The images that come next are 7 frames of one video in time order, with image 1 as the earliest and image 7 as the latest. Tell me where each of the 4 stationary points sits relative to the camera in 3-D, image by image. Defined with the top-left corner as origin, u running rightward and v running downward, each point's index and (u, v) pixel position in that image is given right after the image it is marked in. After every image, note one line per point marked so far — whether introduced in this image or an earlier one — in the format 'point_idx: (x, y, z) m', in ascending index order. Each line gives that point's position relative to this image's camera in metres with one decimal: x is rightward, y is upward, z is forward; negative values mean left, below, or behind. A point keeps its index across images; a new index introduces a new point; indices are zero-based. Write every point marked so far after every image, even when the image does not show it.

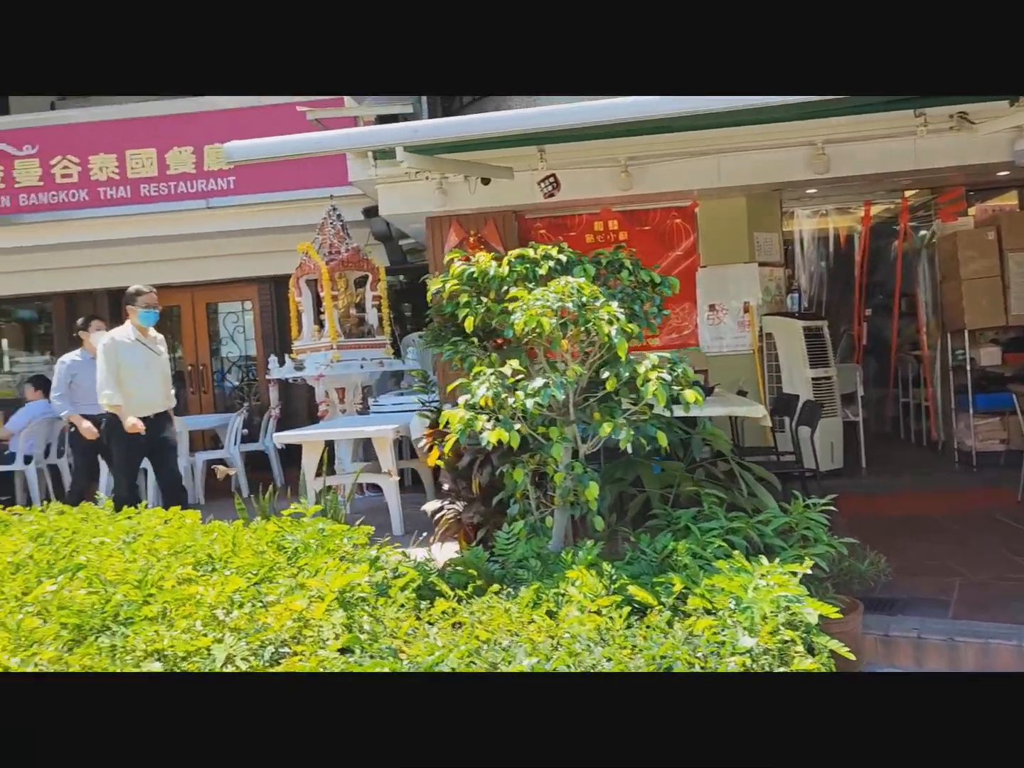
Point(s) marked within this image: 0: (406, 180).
0: (-0.7, +1.3, +5.8) m
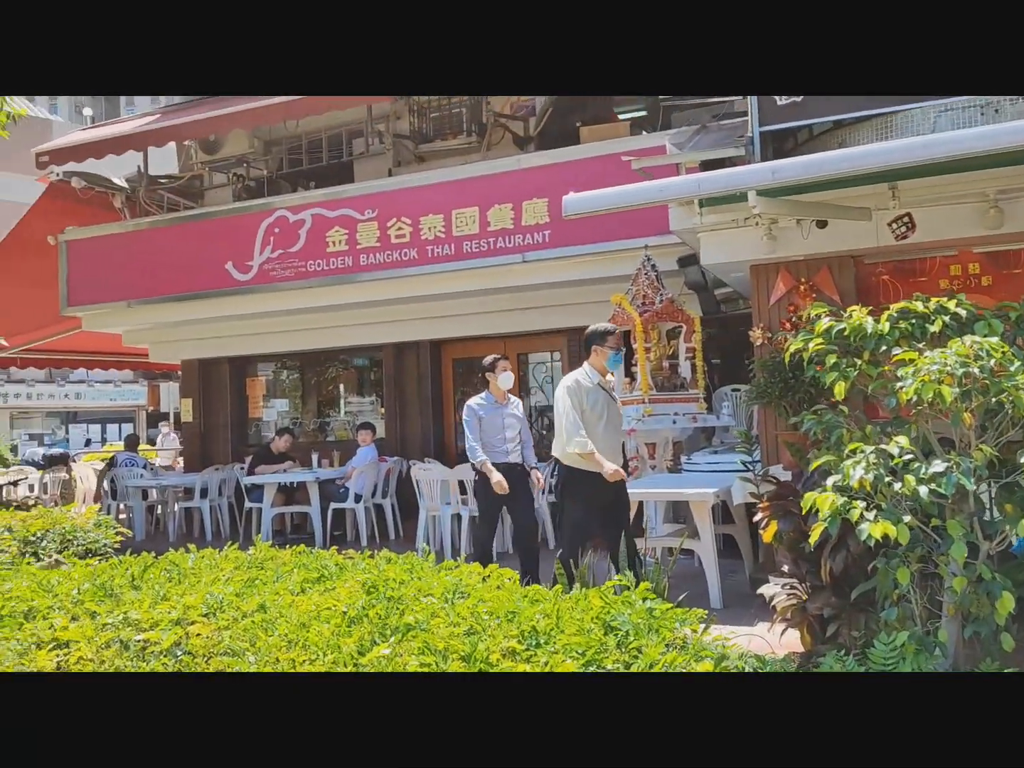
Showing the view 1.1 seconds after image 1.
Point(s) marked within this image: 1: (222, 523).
0: (+1.3, +1.0, +5.5) m
1: (-3.2, -1.5, +9.9) m
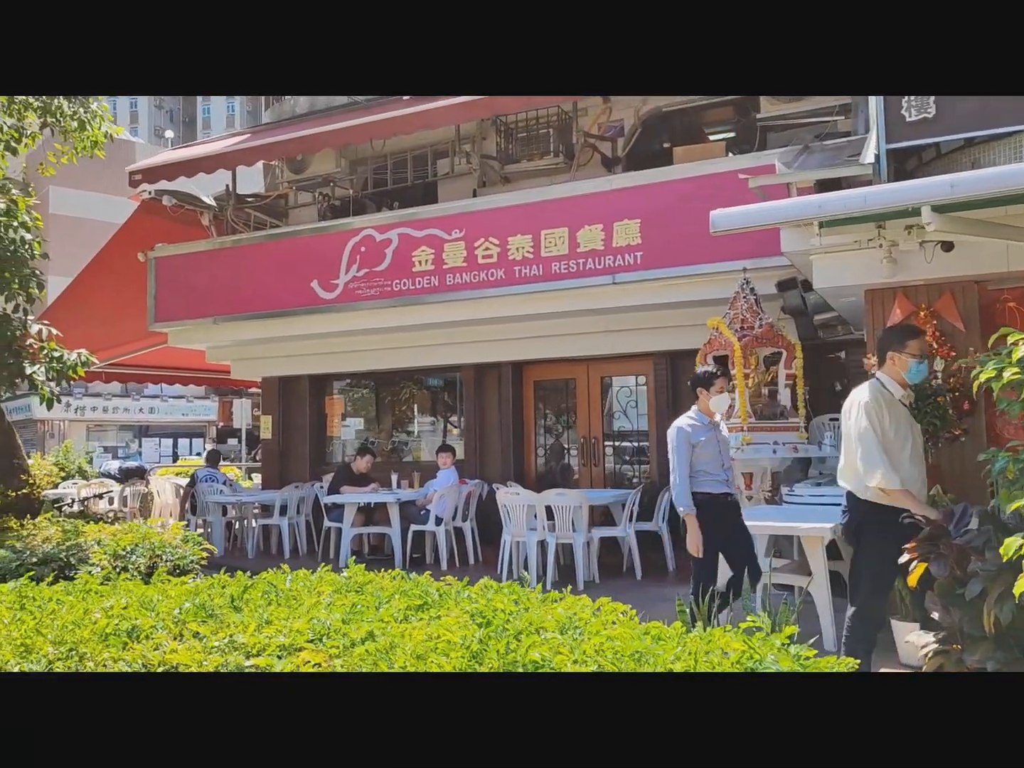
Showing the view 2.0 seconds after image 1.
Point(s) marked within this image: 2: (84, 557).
0: (+2.0, +0.8, +5.2) m
1: (-2.3, -1.7, +9.8) m
2: (-3.0, -1.2, +6.3) m
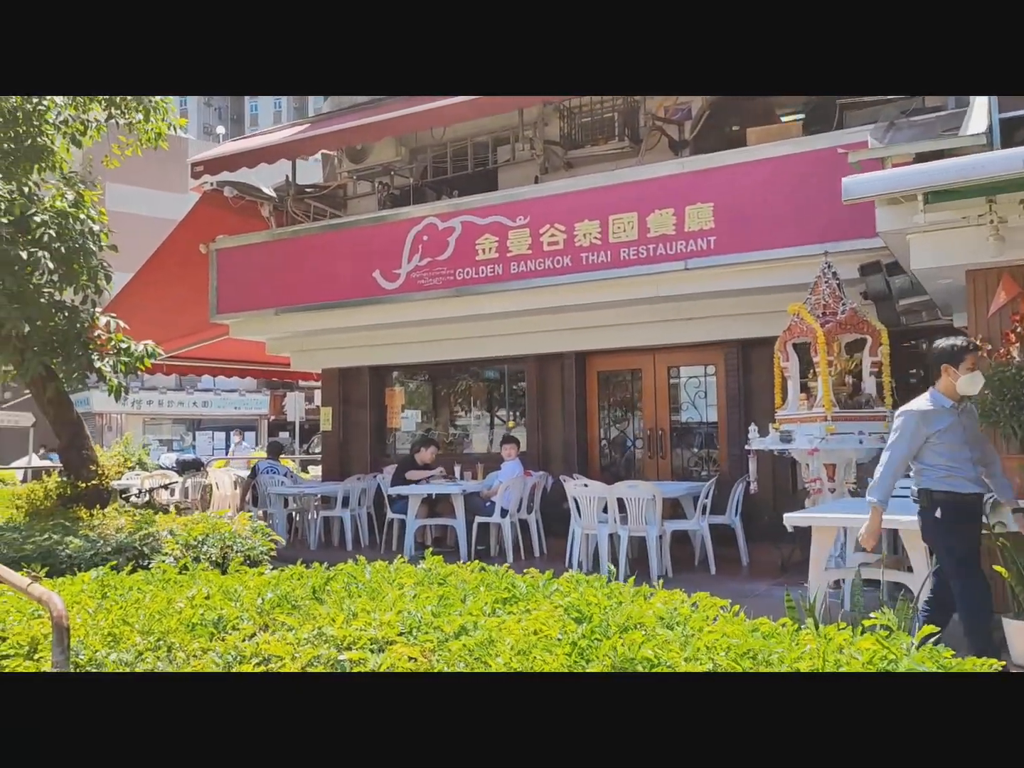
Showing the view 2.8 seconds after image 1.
0: (+2.4, +0.9, +4.9) m
1: (-1.6, -1.6, +9.8) m
2: (-2.5, -1.2, +6.3) m
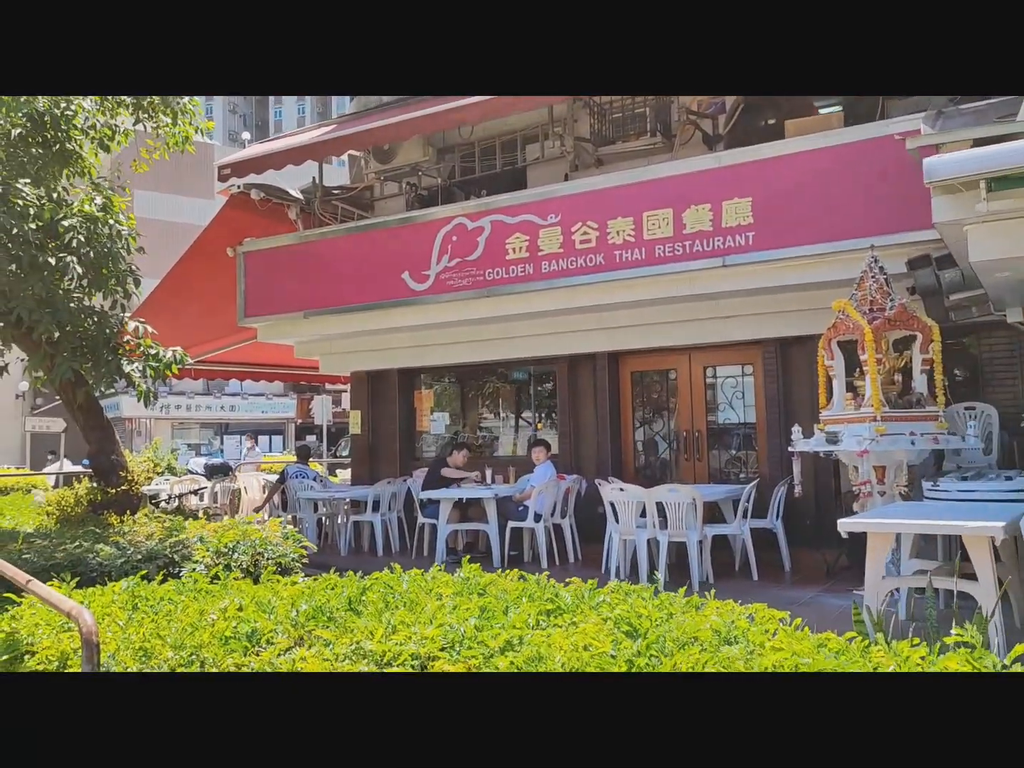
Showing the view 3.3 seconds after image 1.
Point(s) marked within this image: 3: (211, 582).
0: (+2.6, +0.9, +4.7) m
1: (-1.3, -1.7, +9.6) m
2: (-2.3, -1.2, +6.2) m
3: (-1.7, -1.1, +5.0) m
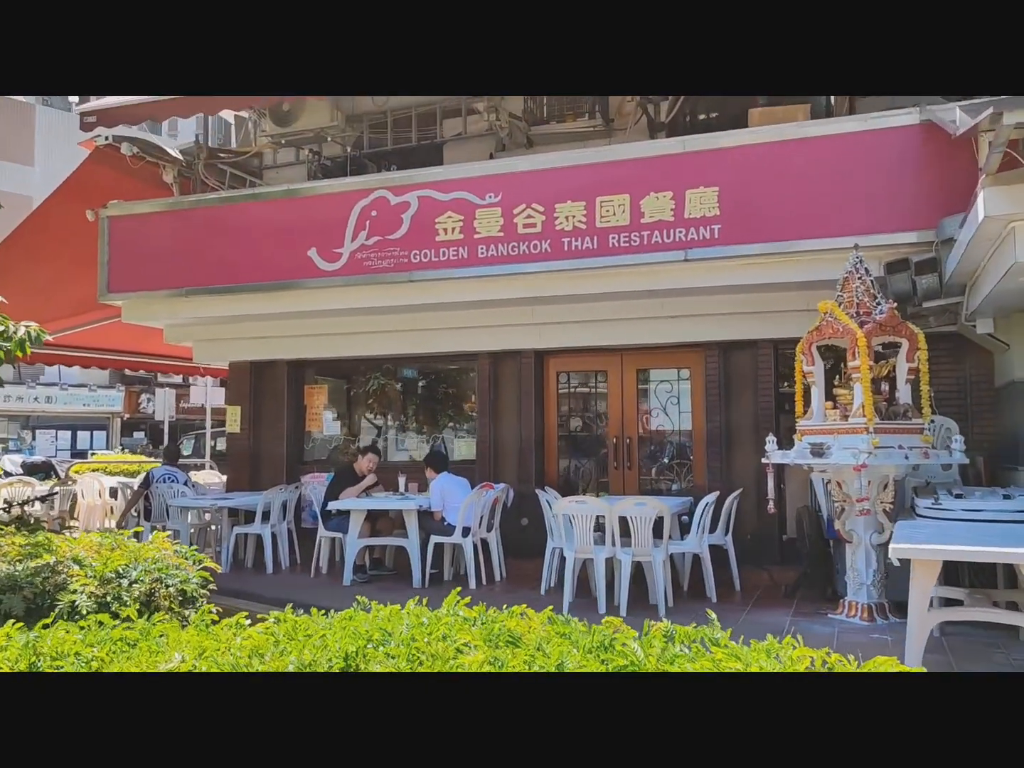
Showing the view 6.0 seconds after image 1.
0: (+2.7, +0.8, +4.3) m
1: (-2.2, -1.6, +8.4) m
2: (-2.5, -1.1, +4.9) m
3: (-1.6, -1.0, +3.8) m
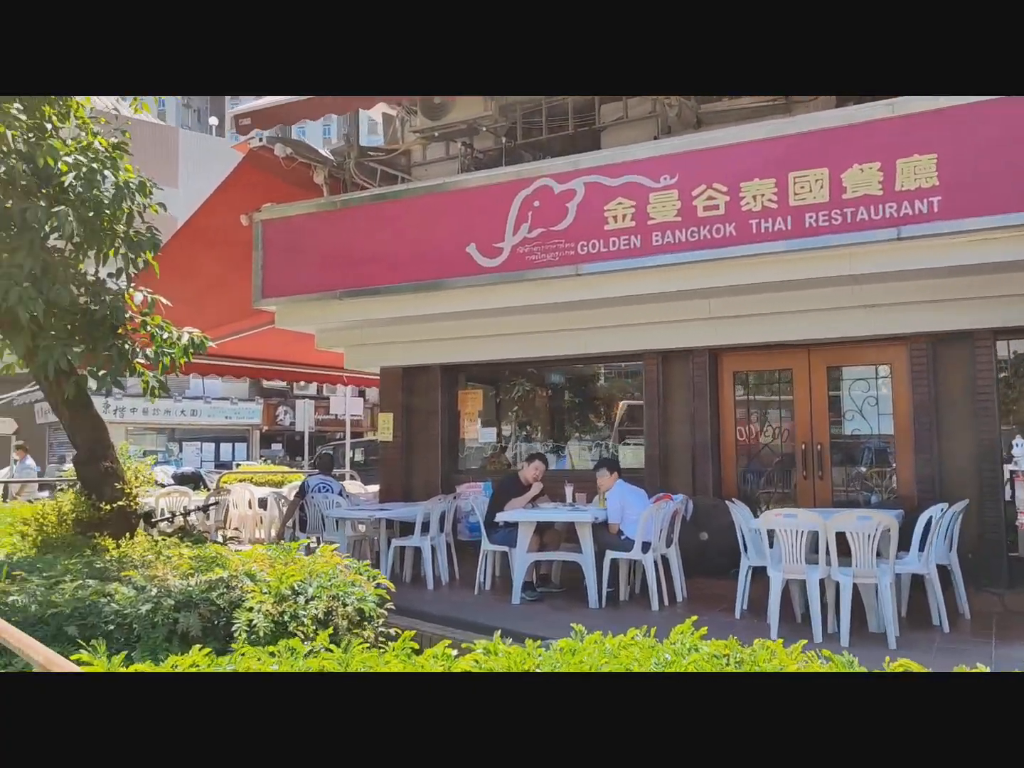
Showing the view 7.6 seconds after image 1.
0: (+3.6, +0.9, +3.3) m
1: (-0.6, -1.6, +8.0) m
2: (-1.4, -1.1, +4.5) m
3: (-0.7, -1.0, +3.3) m
